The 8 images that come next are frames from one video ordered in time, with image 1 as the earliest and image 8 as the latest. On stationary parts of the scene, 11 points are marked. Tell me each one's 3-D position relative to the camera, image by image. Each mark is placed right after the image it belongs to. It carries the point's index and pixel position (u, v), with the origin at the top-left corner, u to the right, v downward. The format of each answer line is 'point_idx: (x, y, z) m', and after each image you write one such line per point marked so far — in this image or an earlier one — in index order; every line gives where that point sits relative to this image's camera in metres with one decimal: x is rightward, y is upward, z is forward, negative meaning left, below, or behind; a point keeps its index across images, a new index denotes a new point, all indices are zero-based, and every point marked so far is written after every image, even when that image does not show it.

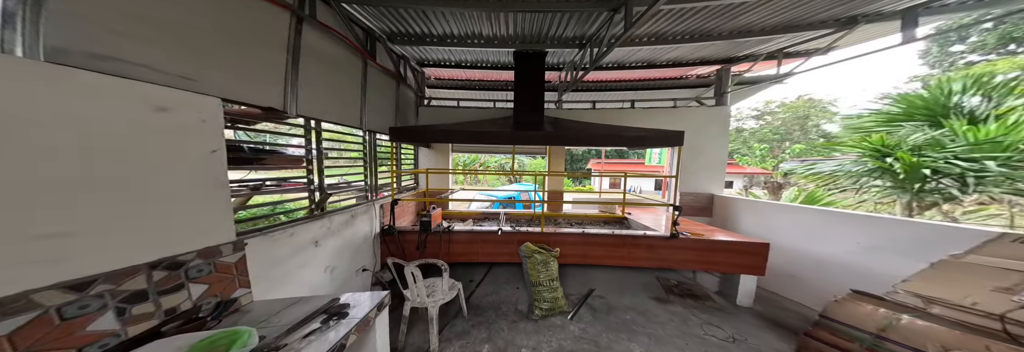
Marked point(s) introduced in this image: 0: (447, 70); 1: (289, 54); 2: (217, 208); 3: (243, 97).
0: (-1.0, +1.6, +3.3) m
1: (-1.4, +0.9, +1.5) m
2: (-1.3, -0.1, +1.0) m
3: (-1.4, +0.5, +1.2) m
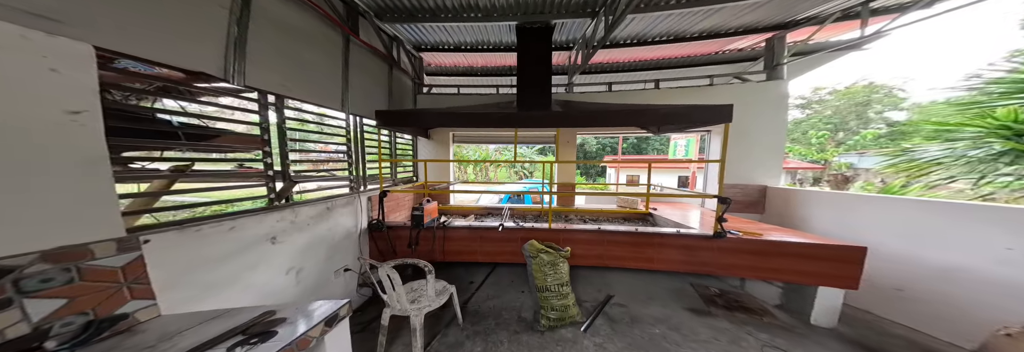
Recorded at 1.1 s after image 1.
0: (-0.9, +1.7, +3.1) m
1: (-1.5, +1.0, +1.3) m
2: (-1.4, 0.0, +0.9) m
3: (-1.5, +0.6, +1.0) m
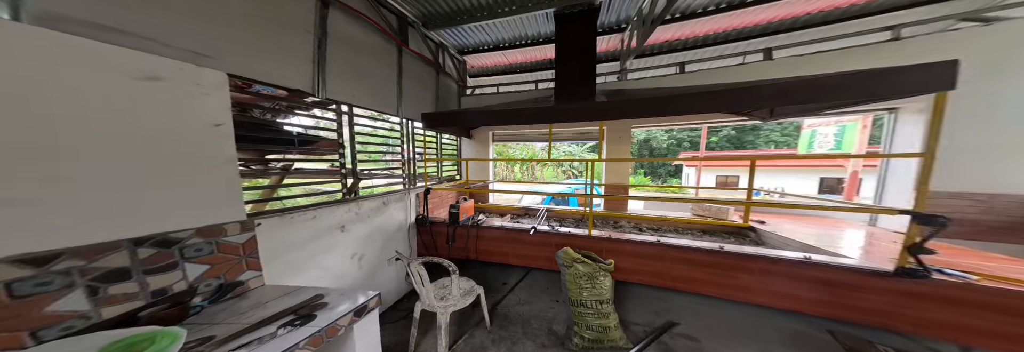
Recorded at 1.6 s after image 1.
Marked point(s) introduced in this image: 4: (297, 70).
0: (-0.3, +1.7, +3.1) m
1: (-1.3, +1.0, +1.6) m
2: (-1.3, 0.0, +1.1) m
3: (-1.4, +0.6, +1.3) m
4: (-1.3, +0.7, +1.5) m
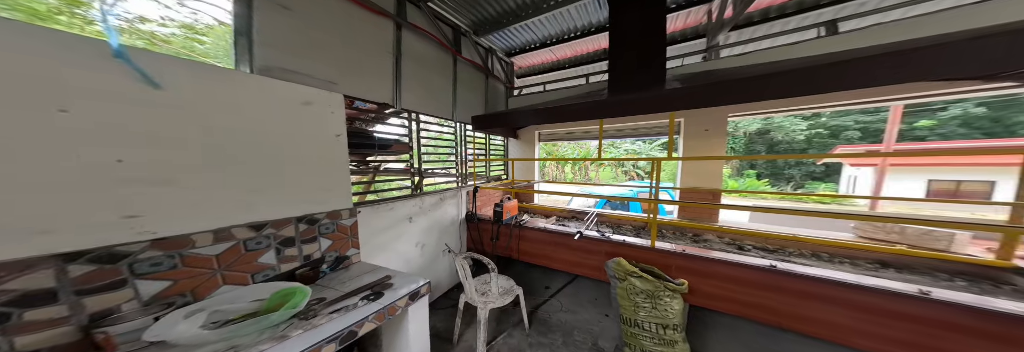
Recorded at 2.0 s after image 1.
0: (+0.4, +1.7, +3.1) m
1: (-1.0, +1.0, +1.8) m
2: (-1.1, 0.0, +1.4) m
3: (-1.1, +0.6, +1.6) m
4: (-1.0, +0.7, +1.8) m
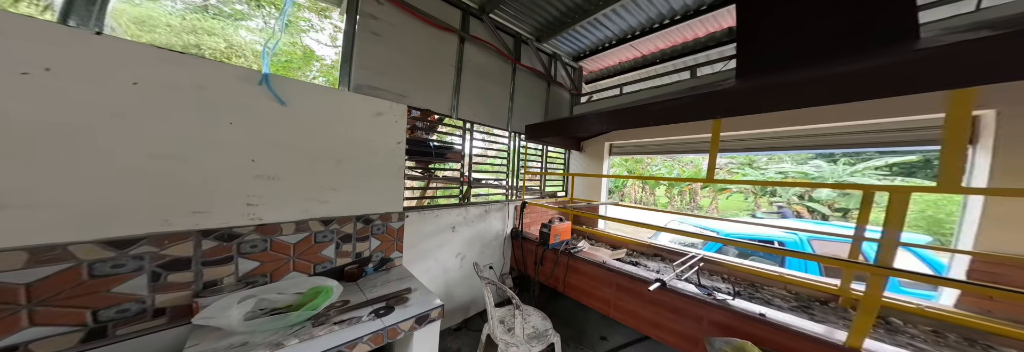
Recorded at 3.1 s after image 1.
0: (+1.2, +1.5, +2.7) m
1: (-0.5, +1.0, +1.9) m
2: (-0.9, -0.1, +1.5) m
3: (-0.7, +0.6, +1.7) m
4: (-0.6, +0.7, +1.8) m
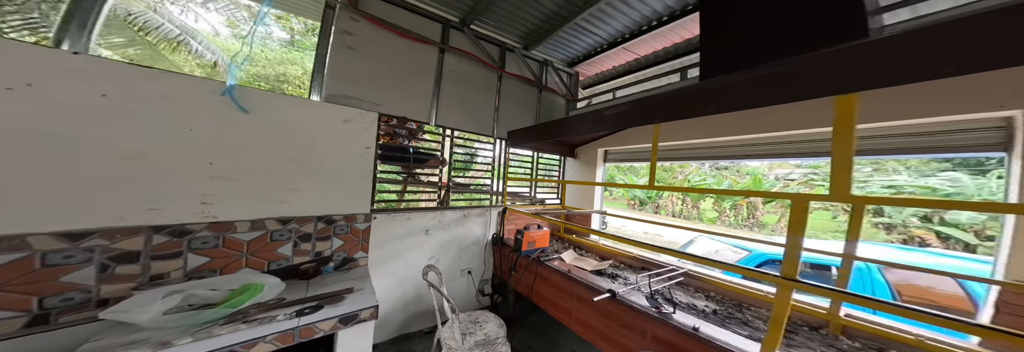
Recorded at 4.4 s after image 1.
0: (+1.1, +1.4, +2.6) m
1: (-0.7, +0.9, +1.9) m
2: (-1.1, -0.1, +1.5) m
3: (-1.0, +0.6, +1.7) m
4: (-0.8, +0.6, +1.9) m
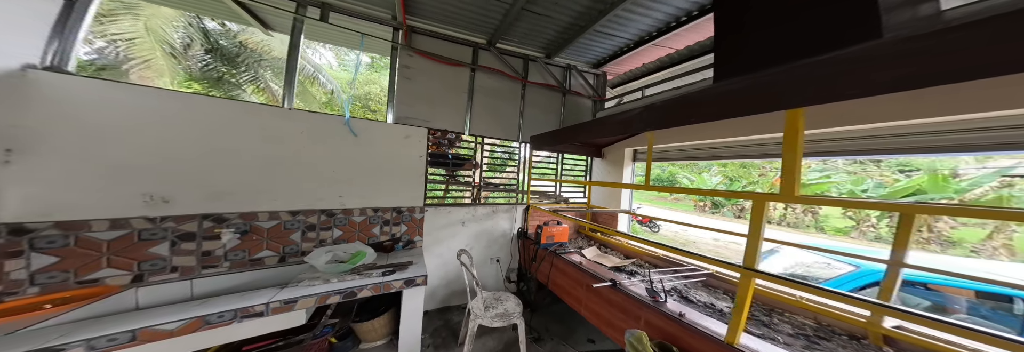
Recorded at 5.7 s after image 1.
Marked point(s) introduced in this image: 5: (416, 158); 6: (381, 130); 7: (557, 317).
0: (+1.4, +1.4, +2.6) m
1: (-0.5, +0.9, +2.3) m
2: (-0.9, -0.1, +2.0) m
3: (-0.8, +0.5, +2.2) m
4: (-0.6, +0.6, +2.3) m
5: (-0.9, +0.2, +2.0) m
6: (-1.1, +0.4, +1.8) m
7: (+0.4, -1.3, +2.1) m
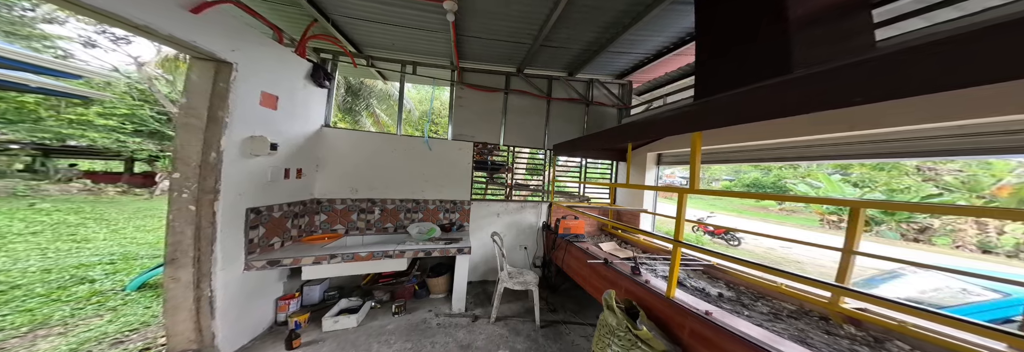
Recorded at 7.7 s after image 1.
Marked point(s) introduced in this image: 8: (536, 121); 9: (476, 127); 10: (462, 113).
0: (+1.8, +1.4, +2.8) m
1: (-0.1, +0.9, +2.9) m
2: (-0.6, -0.1, +2.7) m
3: (-0.4, +0.5, +2.8) m
4: (-0.3, +0.6, +2.9) m
5: (-0.6, +0.1, +2.7) m
6: (-0.8, +0.4, +2.6) m
7: (+0.7, -1.4, +2.5) m
8: (+0.3, +0.8, +3.0) m
9: (-0.5, +0.6, +2.8) m
10: (-0.6, +0.8, +2.8) m
